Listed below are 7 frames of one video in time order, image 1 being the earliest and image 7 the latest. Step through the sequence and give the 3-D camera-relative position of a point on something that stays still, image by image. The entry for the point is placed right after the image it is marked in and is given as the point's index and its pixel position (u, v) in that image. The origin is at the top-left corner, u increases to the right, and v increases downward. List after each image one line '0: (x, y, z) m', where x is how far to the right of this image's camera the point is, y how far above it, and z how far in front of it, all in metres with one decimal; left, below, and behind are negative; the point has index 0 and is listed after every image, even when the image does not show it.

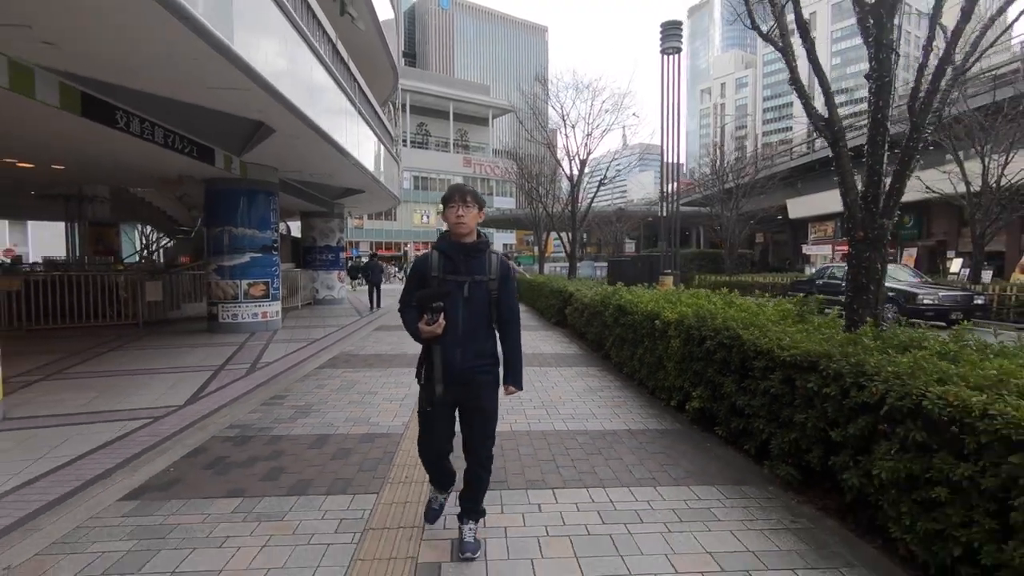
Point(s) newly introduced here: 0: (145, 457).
0: (-2.9, -1.3, +4.2) m
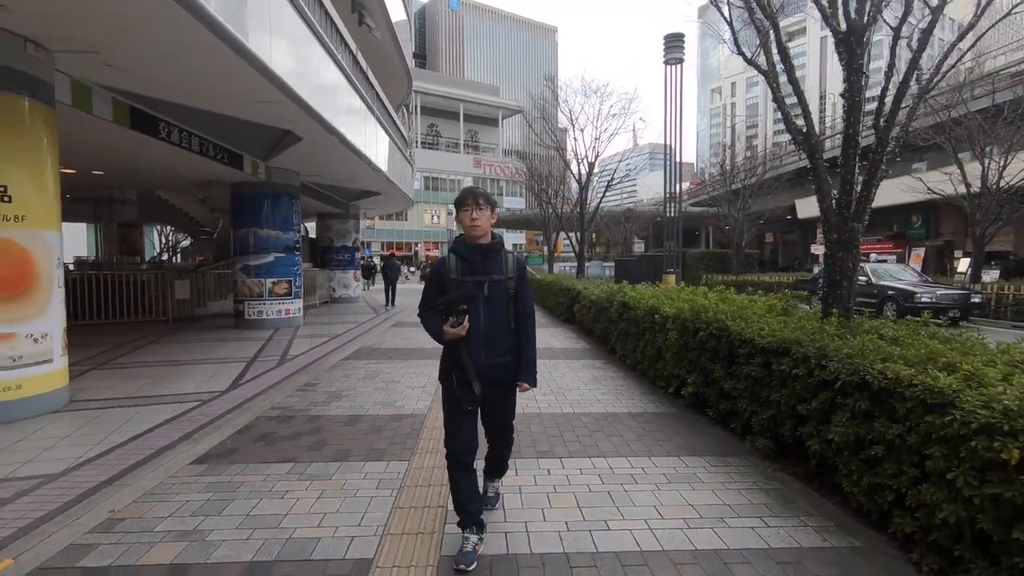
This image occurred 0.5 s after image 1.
0: (-2.7, -1.3, +4.8) m
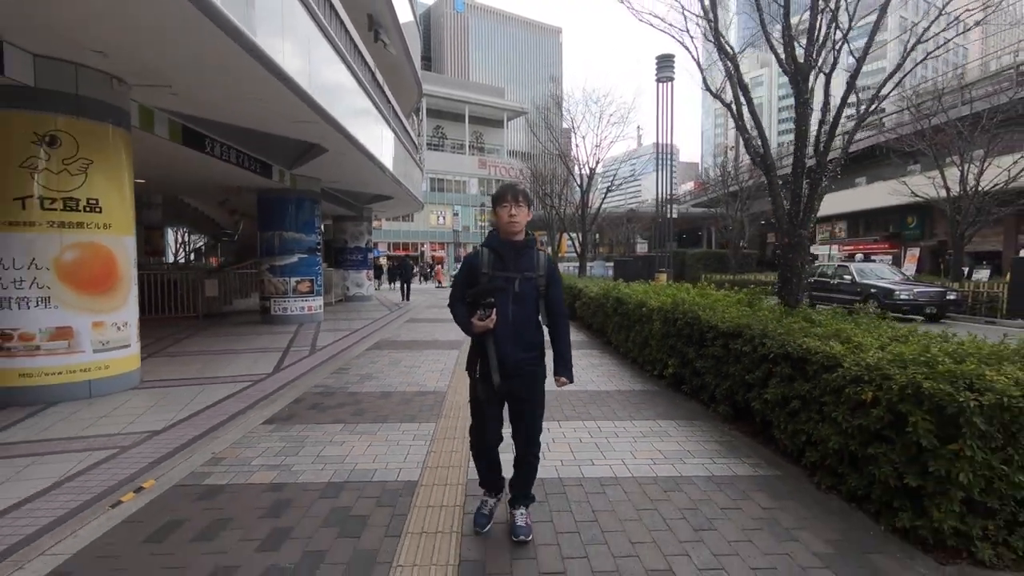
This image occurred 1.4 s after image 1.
0: (-2.7, -1.2, +5.8) m
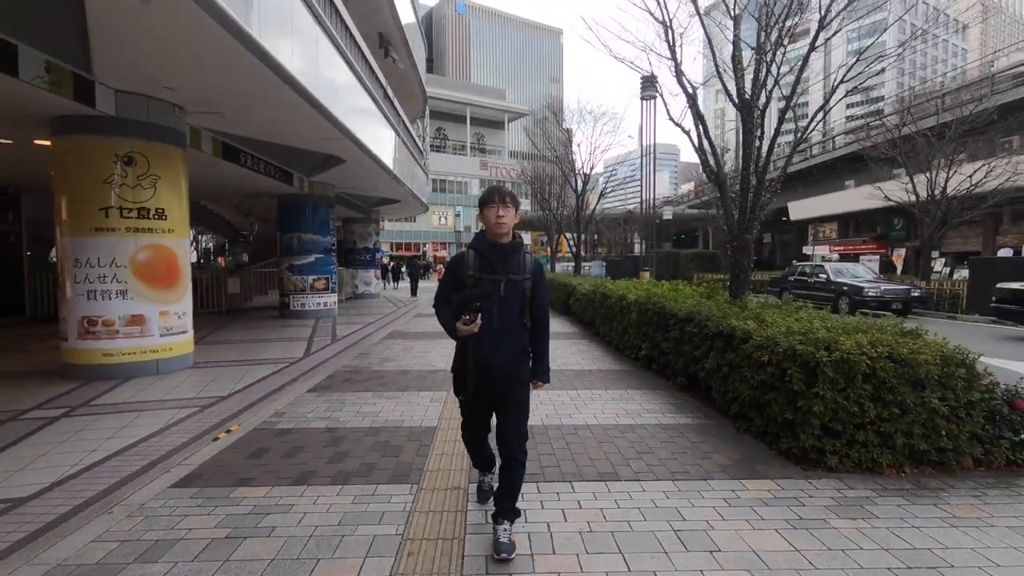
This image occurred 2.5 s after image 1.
0: (-2.7, -1.2, +7.0) m
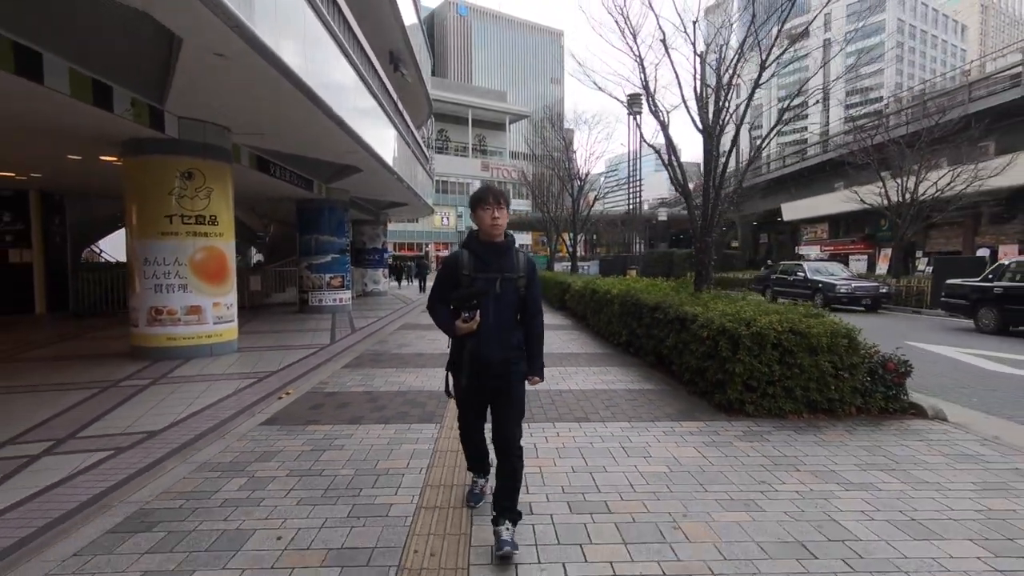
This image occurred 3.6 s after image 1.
0: (-2.7, -1.1, +8.2) m
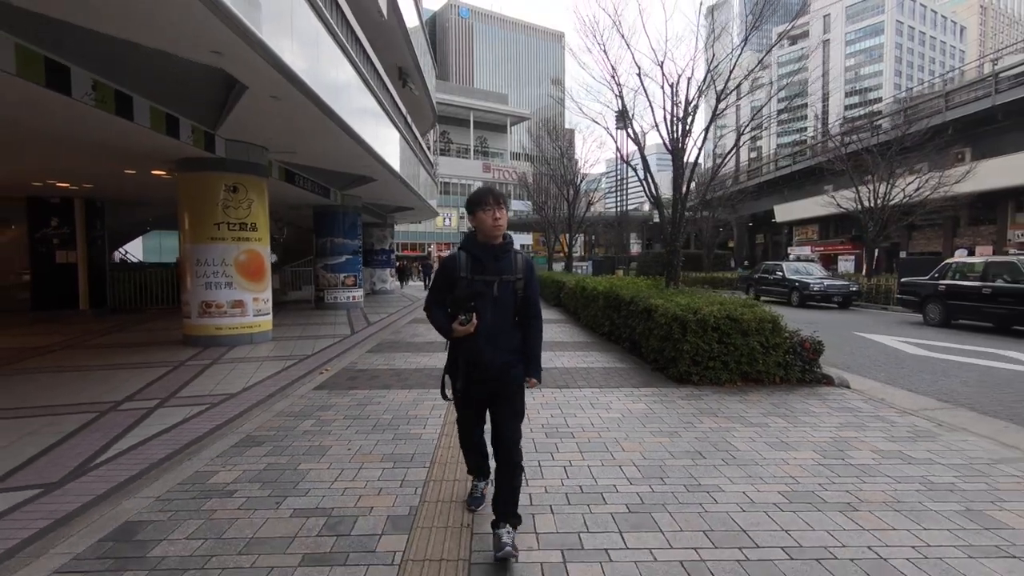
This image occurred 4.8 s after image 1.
0: (-2.8, -1.0, +9.6) m
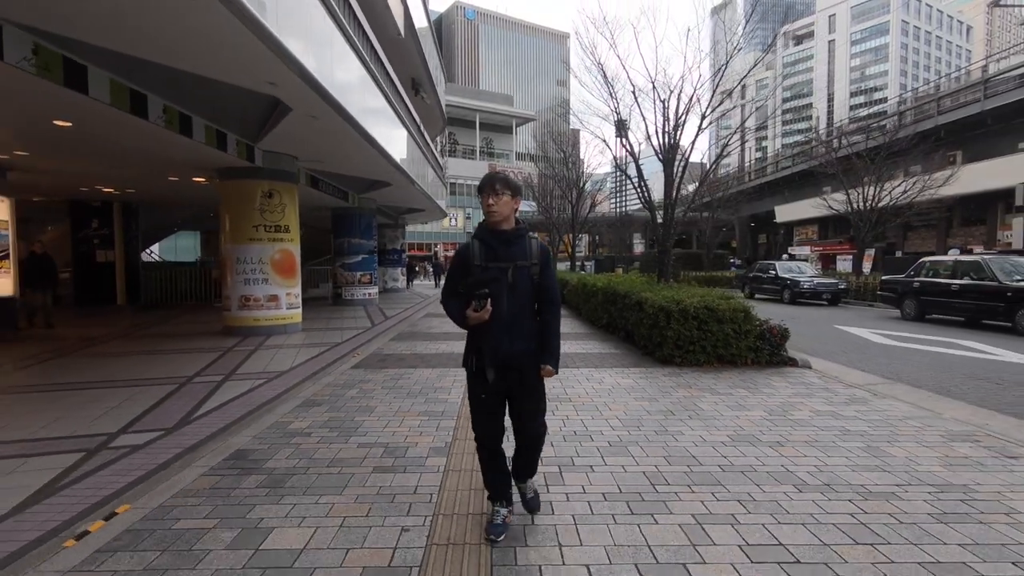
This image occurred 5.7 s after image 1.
0: (-2.6, -1.0, +10.7) m
